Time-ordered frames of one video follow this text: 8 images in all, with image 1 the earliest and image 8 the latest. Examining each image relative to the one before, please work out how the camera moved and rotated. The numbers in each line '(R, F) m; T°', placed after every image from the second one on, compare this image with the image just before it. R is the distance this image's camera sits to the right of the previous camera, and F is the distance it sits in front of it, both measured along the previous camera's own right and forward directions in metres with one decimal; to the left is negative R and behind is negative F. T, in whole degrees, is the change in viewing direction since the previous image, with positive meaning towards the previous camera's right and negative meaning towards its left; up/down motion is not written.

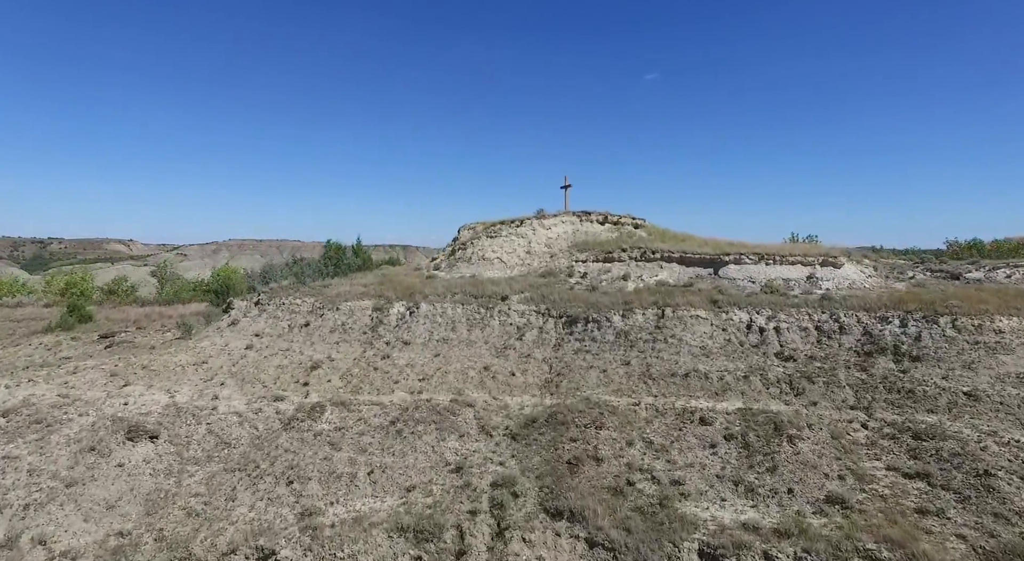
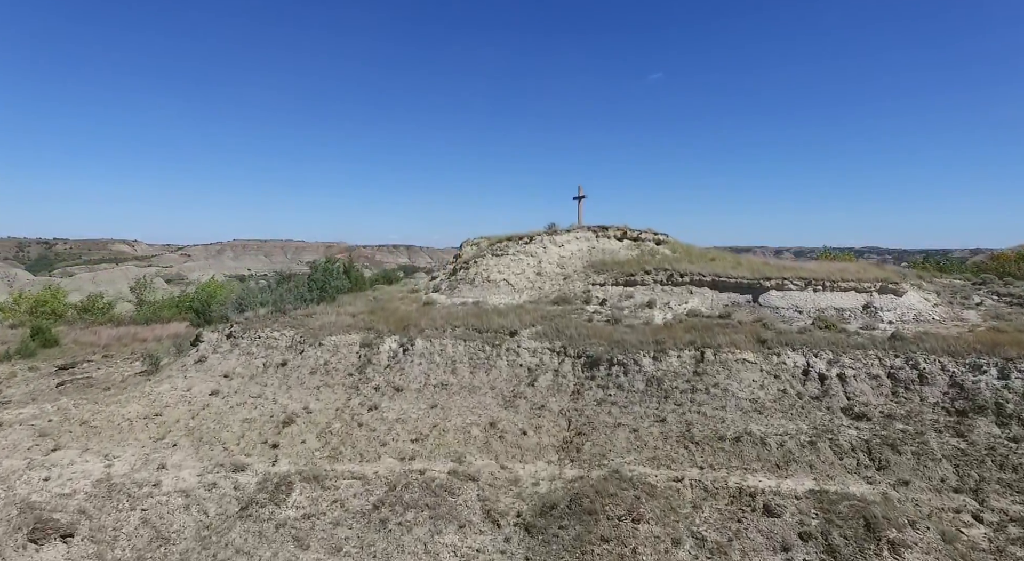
(-0.1, +2.3) m; 0°
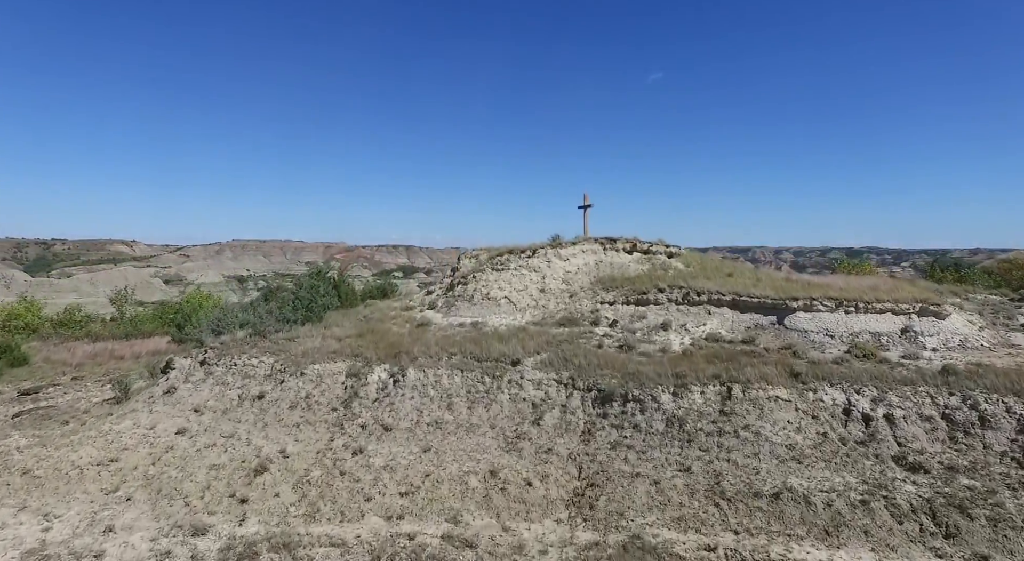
(-0.1, +1.4) m; 0°
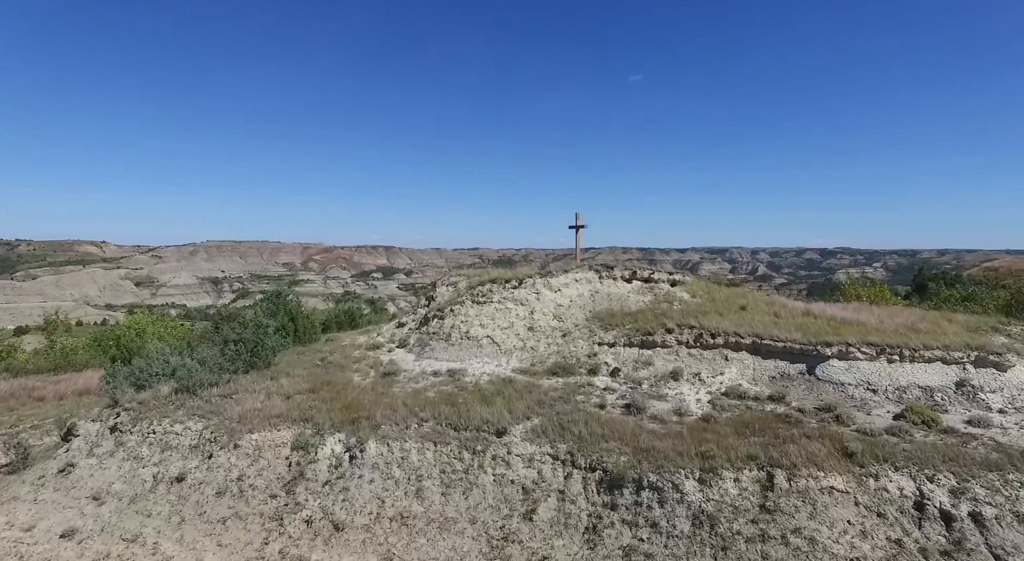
(-0.1, +2.4) m; +2°
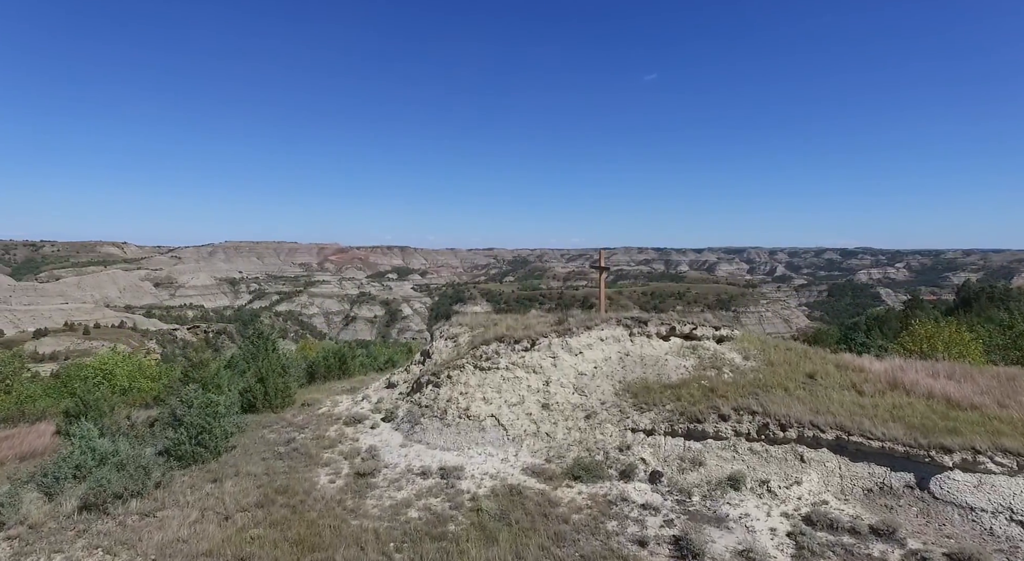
(+0.1, +3.0) m; -1°
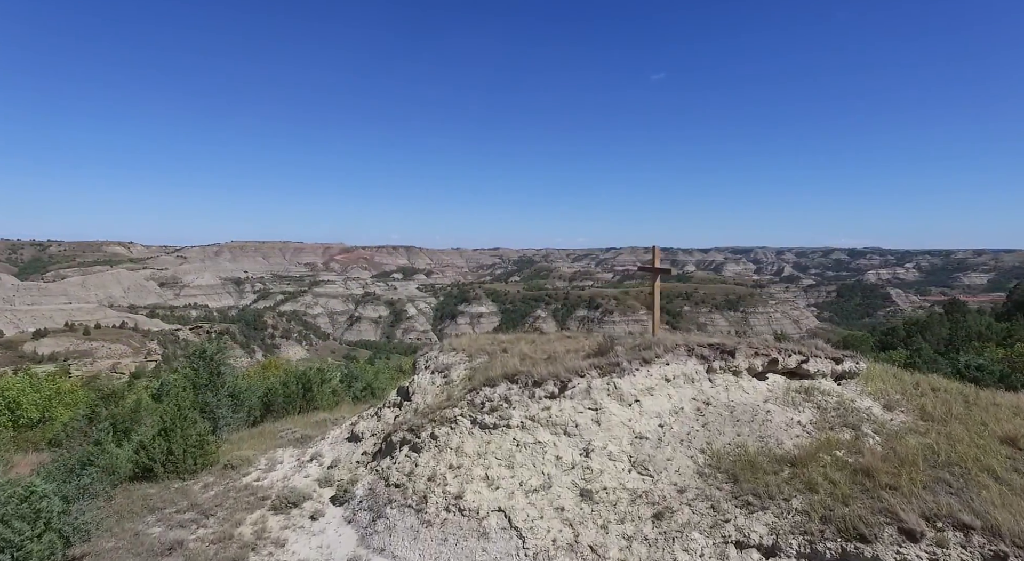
(-0.2, +4.6) m; -1°
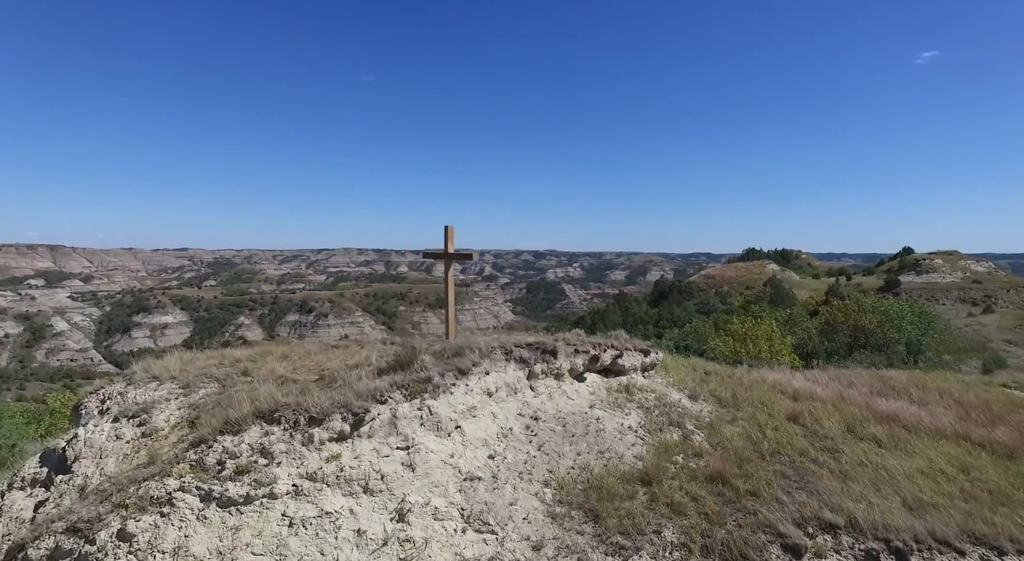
(-0.5, +2.5) m; +28°
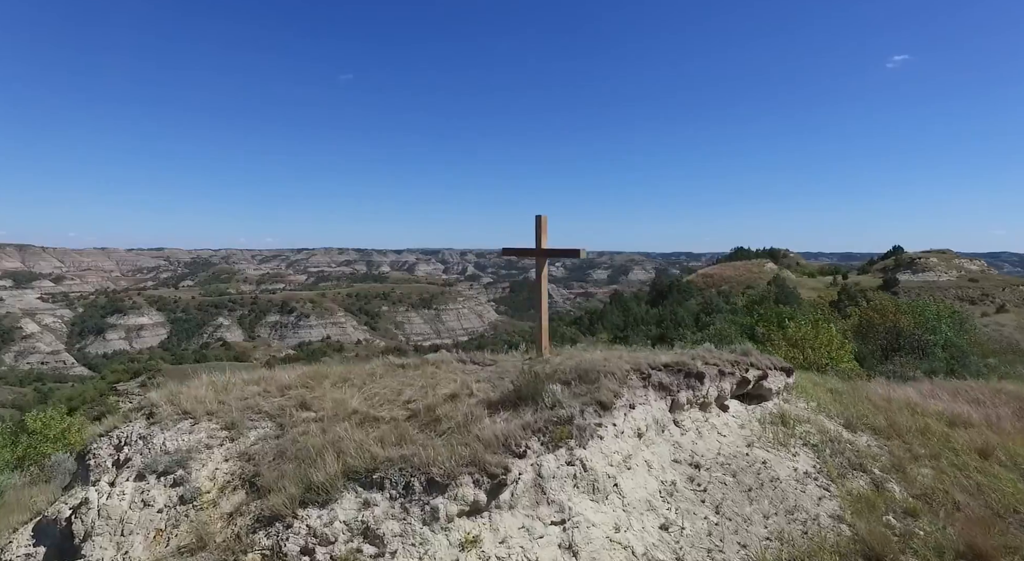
(-1.6, +1.7) m; +2°
